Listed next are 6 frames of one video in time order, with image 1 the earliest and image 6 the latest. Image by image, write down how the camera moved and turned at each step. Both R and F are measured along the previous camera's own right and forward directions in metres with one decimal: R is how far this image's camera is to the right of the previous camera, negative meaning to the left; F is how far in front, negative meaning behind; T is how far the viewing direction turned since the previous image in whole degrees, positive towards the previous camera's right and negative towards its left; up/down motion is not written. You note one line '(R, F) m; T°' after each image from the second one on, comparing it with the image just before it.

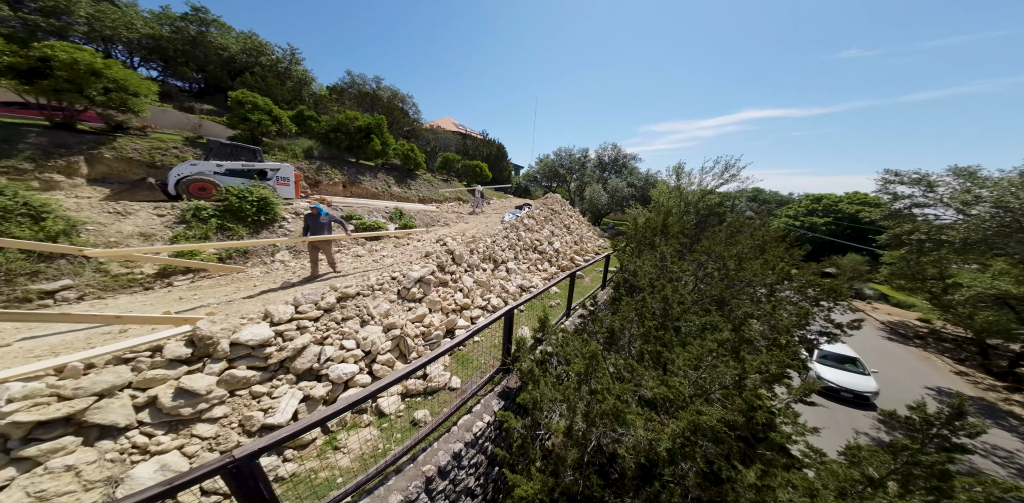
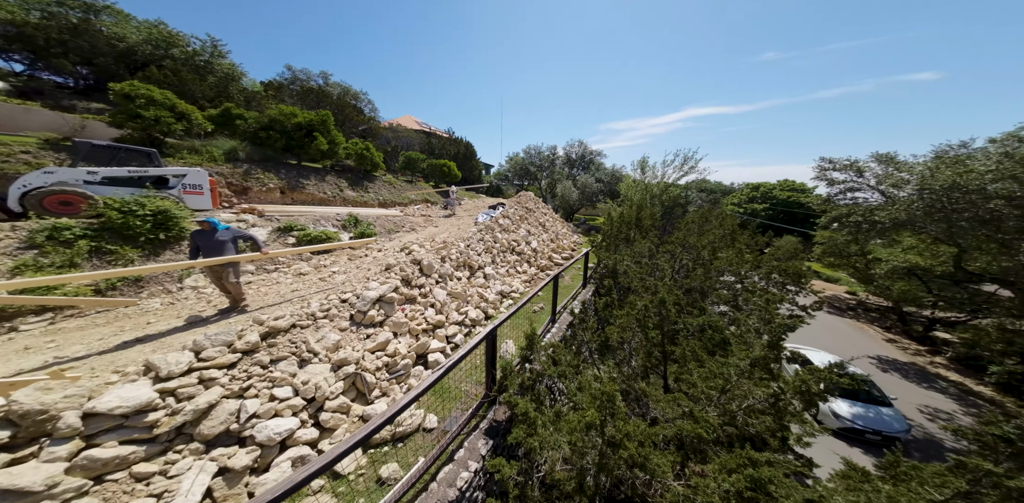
(-0.1, +0.9) m; +6°
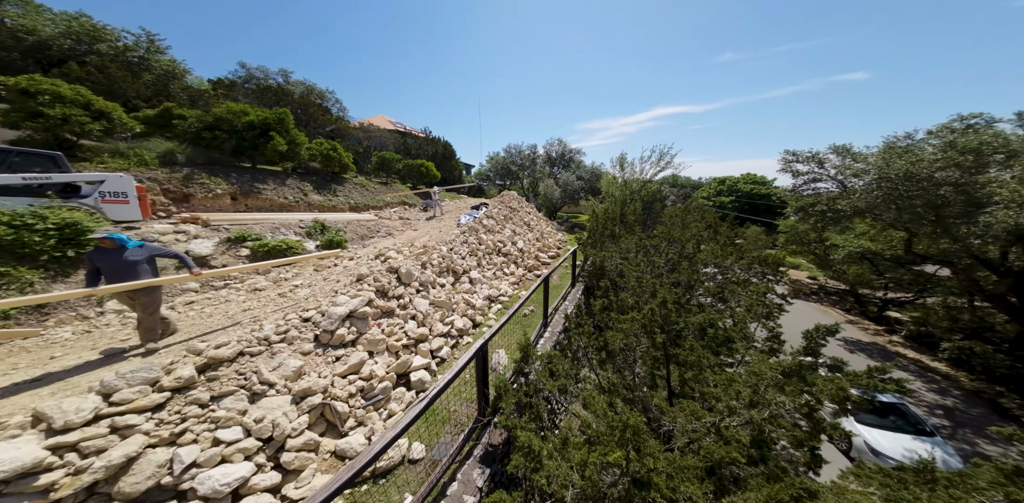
(-0.1, +0.5) m; +4°
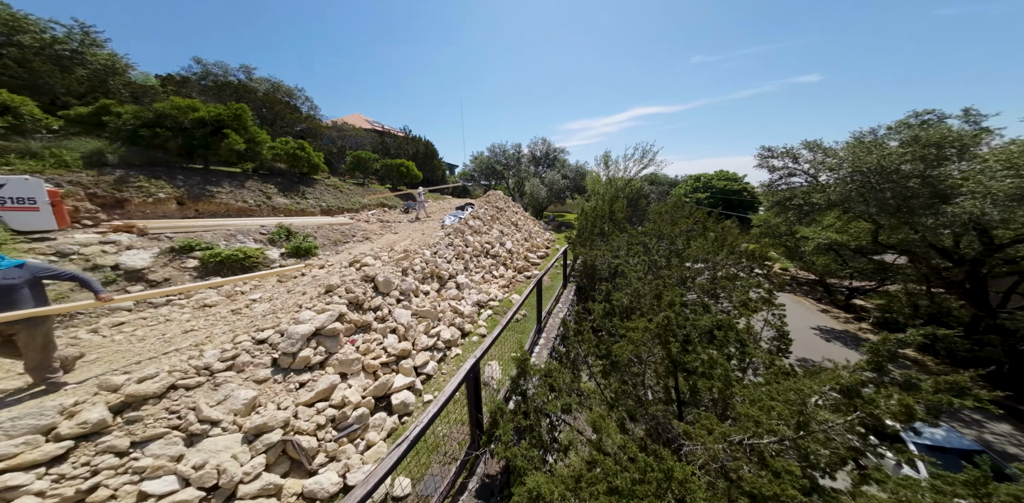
(-0.1, +0.5) m; +3°
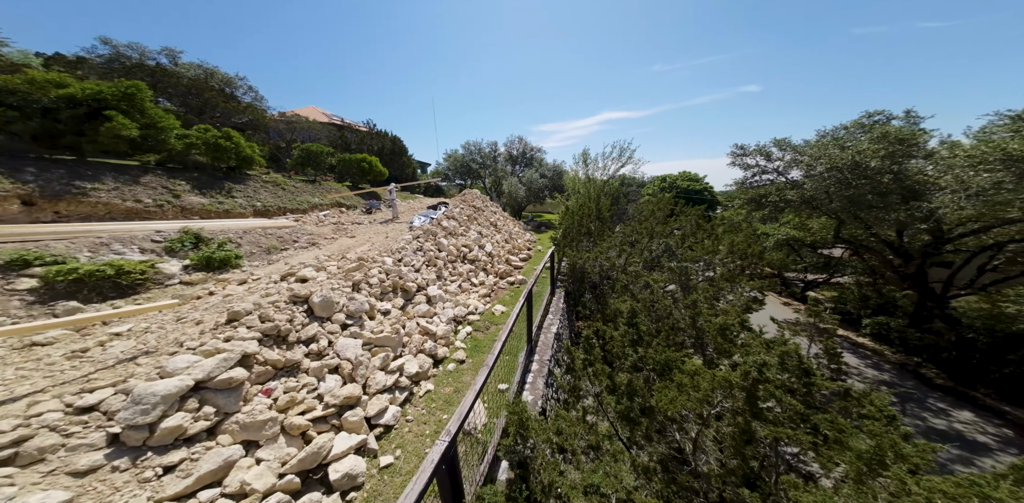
(-0.1, +1.3) m; +5°
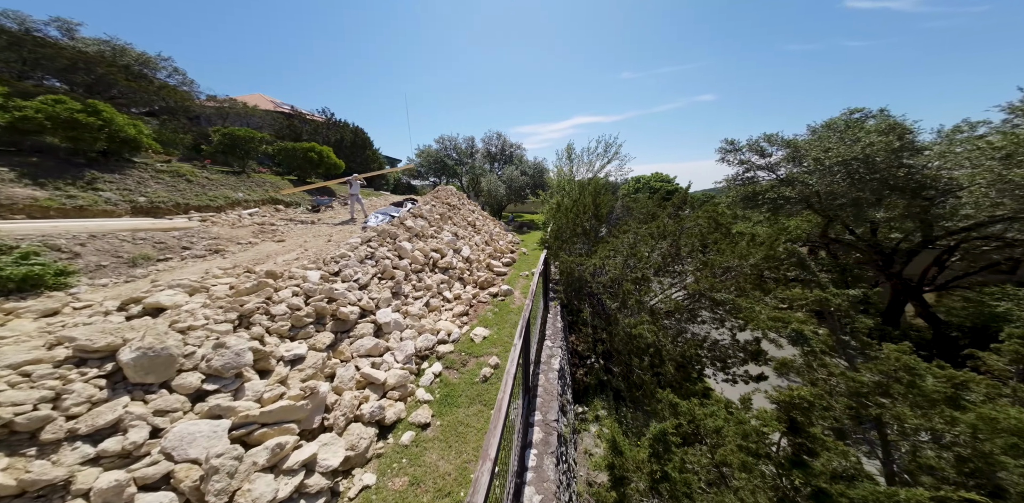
(-0.1, +1.7) m; +4°
